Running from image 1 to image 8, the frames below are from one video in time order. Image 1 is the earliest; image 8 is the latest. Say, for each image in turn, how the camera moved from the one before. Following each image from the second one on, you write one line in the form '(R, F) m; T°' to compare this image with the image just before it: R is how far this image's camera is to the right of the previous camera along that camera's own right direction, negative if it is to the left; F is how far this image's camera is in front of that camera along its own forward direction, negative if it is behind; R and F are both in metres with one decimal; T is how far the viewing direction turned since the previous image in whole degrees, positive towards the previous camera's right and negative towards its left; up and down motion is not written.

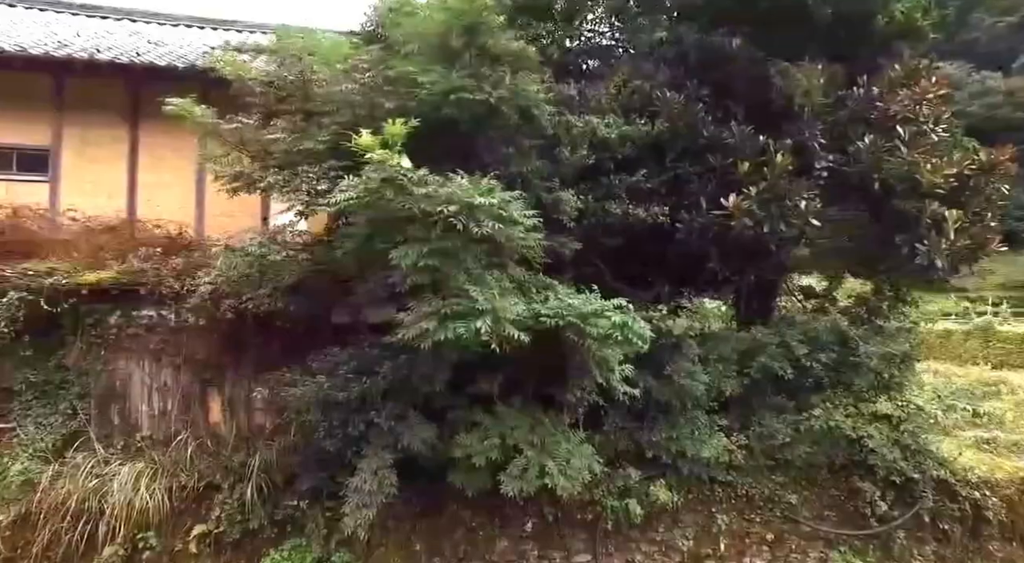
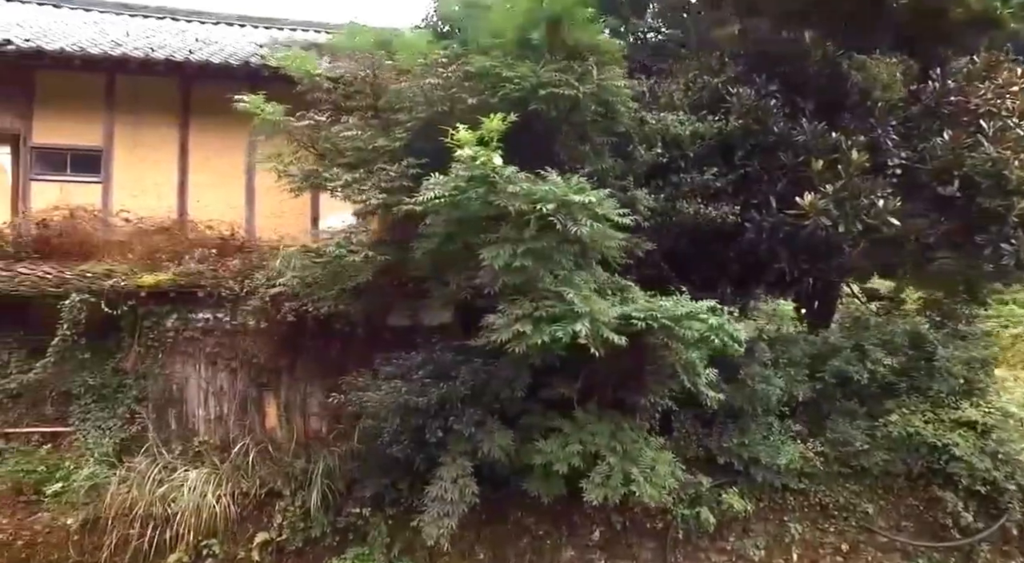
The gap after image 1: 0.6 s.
(-0.5, +0.2) m; -1°
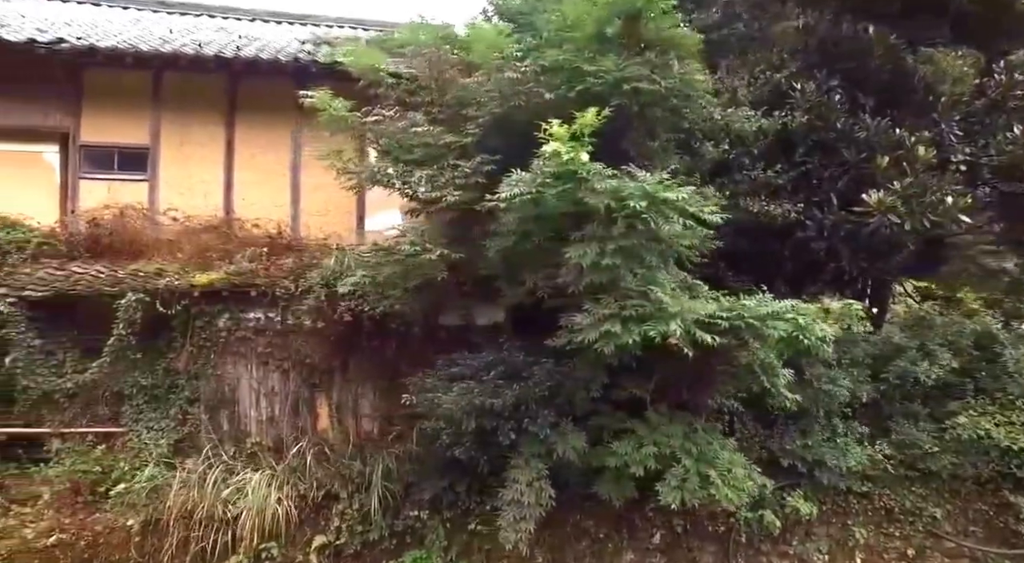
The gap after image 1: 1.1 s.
(-0.5, +0.1) m; -1°
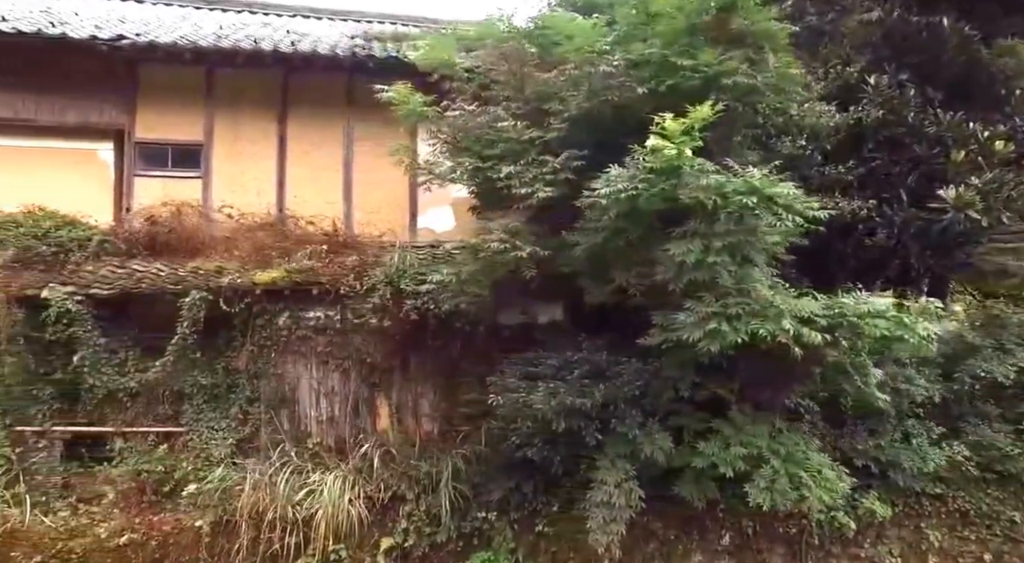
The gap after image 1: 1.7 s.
(-0.5, +0.1) m; 0°
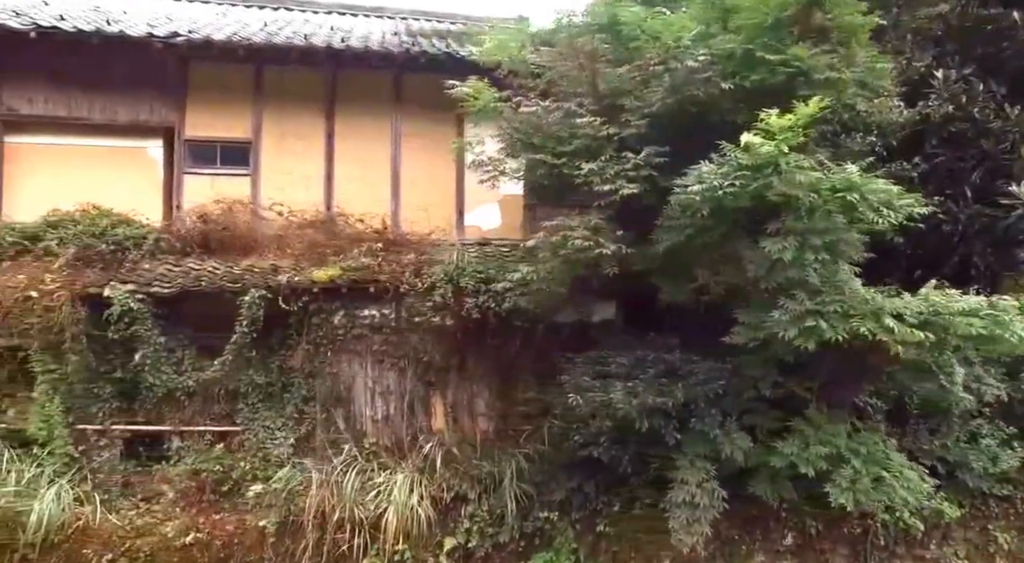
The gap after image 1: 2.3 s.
(-0.5, 0.0) m; 0°
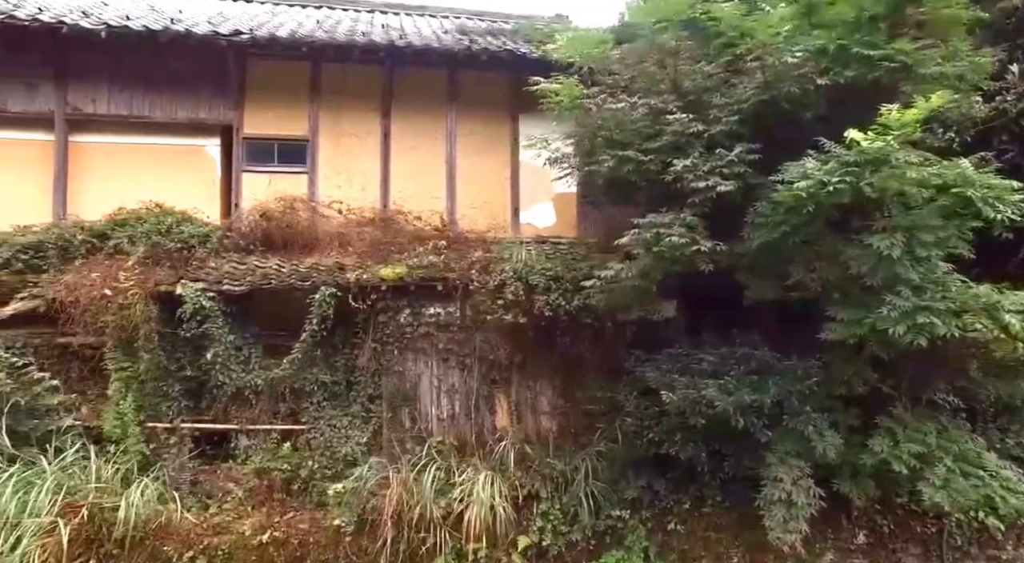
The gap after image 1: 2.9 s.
(-0.6, 0.0) m; 0°
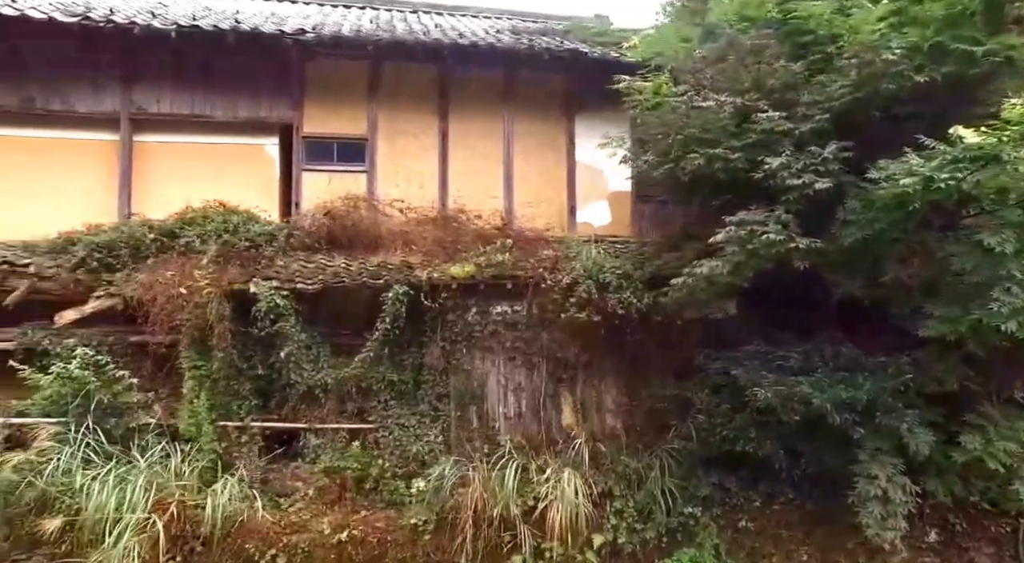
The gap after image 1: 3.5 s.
(-0.6, 0.0) m; 0°
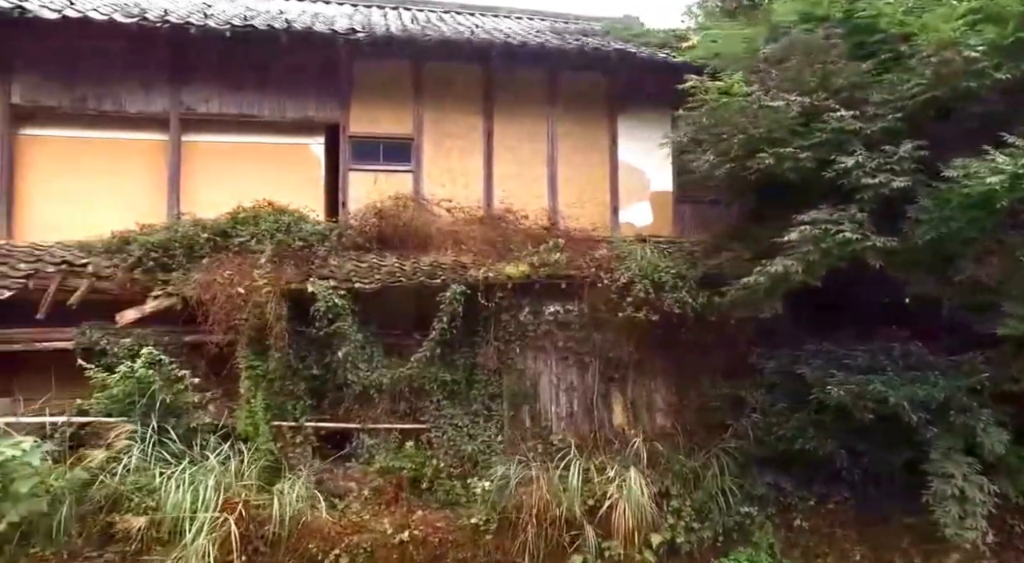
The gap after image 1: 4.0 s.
(-0.5, 0.0) m; 0°
